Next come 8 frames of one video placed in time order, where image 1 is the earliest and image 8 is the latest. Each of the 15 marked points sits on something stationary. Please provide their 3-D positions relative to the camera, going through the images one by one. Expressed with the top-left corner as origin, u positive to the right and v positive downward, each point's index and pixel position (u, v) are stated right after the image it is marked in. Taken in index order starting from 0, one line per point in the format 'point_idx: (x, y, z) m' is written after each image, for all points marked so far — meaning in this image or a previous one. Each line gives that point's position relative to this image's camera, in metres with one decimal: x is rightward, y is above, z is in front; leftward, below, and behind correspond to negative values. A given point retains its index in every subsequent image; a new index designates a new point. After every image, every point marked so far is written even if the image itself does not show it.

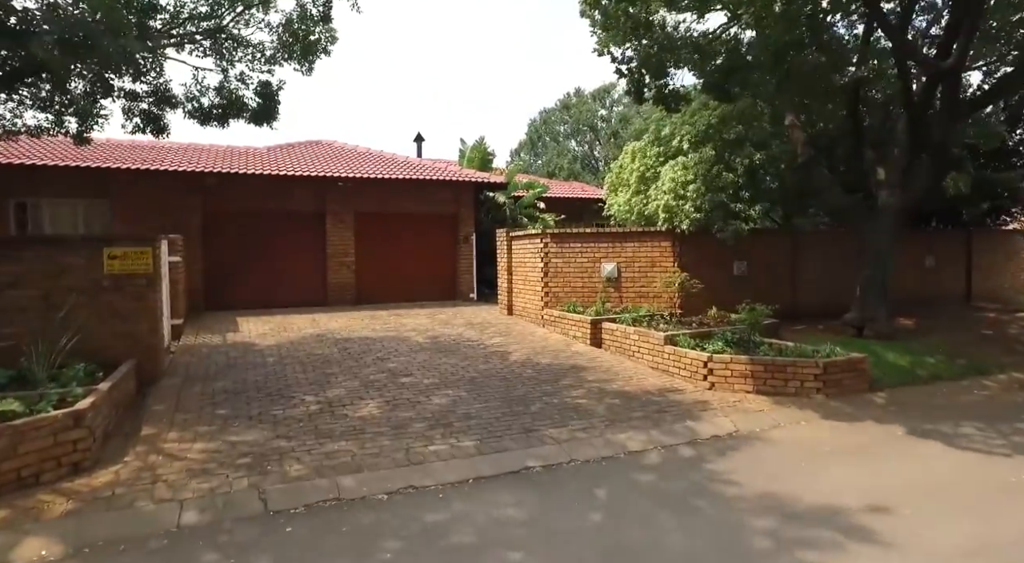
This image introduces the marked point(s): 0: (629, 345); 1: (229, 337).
0: (+1.8, -1.0, +9.7) m
1: (-4.6, -0.9, +10.3) m
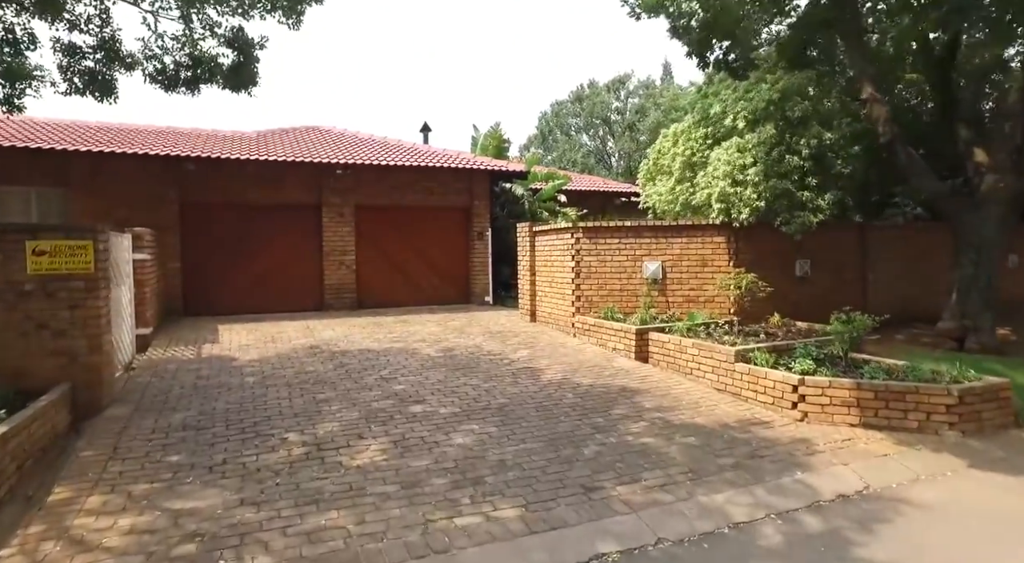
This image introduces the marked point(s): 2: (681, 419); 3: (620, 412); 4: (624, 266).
0: (+2.2, -1.0, +8.0) m
1: (-4.2, -0.9, +8.6) m
2: (+1.7, -1.3, +6.2) m
3: (+1.1, -1.3, +6.4) m
4: (+1.8, +0.2, +10.1) m
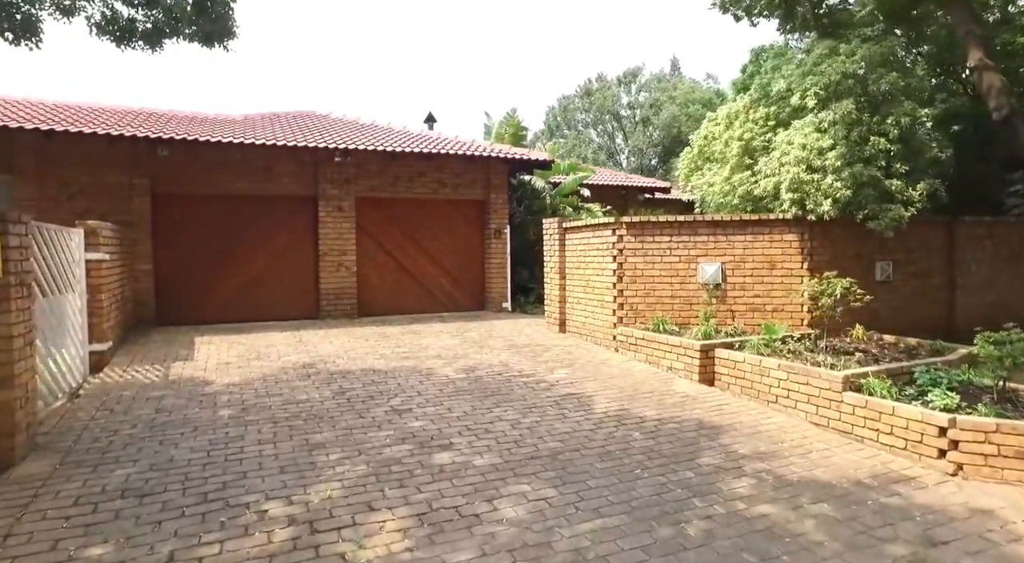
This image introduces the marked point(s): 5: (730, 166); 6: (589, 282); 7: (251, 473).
0: (+2.6, -1.1, +6.5) m
1: (-3.7, -1.0, +7.0) m
2: (+2.1, -1.4, +4.7) m
3: (+1.5, -1.4, +4.9) m
4: (+2.2, +0.2, +8.6) m
5: (+3.4, +1.8, +9.7) m
6: (+1.2, 0.0, +9.4) m
7: (-1.8, -1.3, +4.3) m
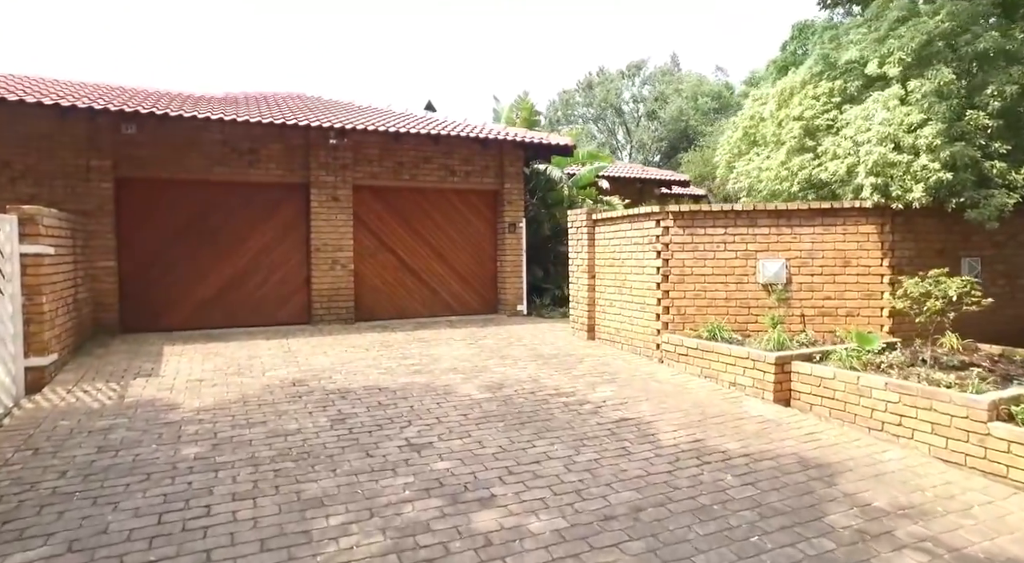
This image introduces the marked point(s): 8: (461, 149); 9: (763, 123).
0: (+2.9, -1.0, +5.2) m
1: (-3.4, -1.0, +5.7) m
2: (+2.5, -1.4, +3.4) m
3: (+1.9, -1.4, +3.6) m
4: (+2.5, +0.2, +7.4) m
5: (+3.7, +1.8, +8.4) m
6: (+1.5, 0.0, +8.1) m
7: (-1.4, -1.3, +3.0) m
8: (-0.8, +2.2, +10.5) m
9: (+3.6, +2.3, +9.2) m
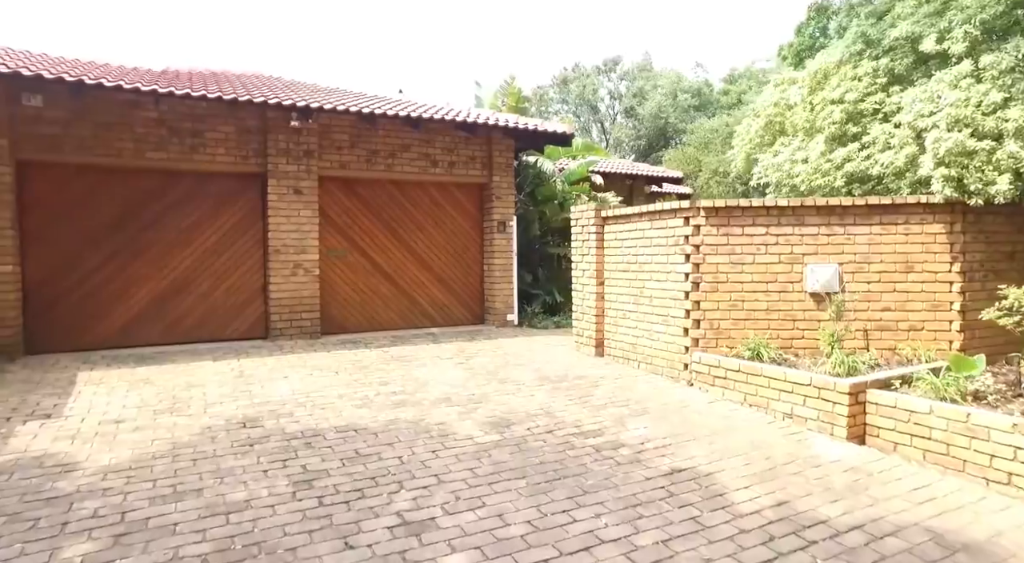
0: (+3.1, -1.1, +4.1) m
1: (-3.3, -1.0, +4.2) m
2: (+2.7, -1.4, +2.3) m
3: (+2.2, -1.4, +2.4) m
4: (+2.6, +0.1, +6.2) m
5: (+3.6, +1.7, +7.4) m
6: (+1.5, -0.1, +6.9) m
7: (-1.1, -1.4, +1.7) m
8: (-1.0, +2.1, +9.1) m
9: (+3.5, +2.2, +8.1) m
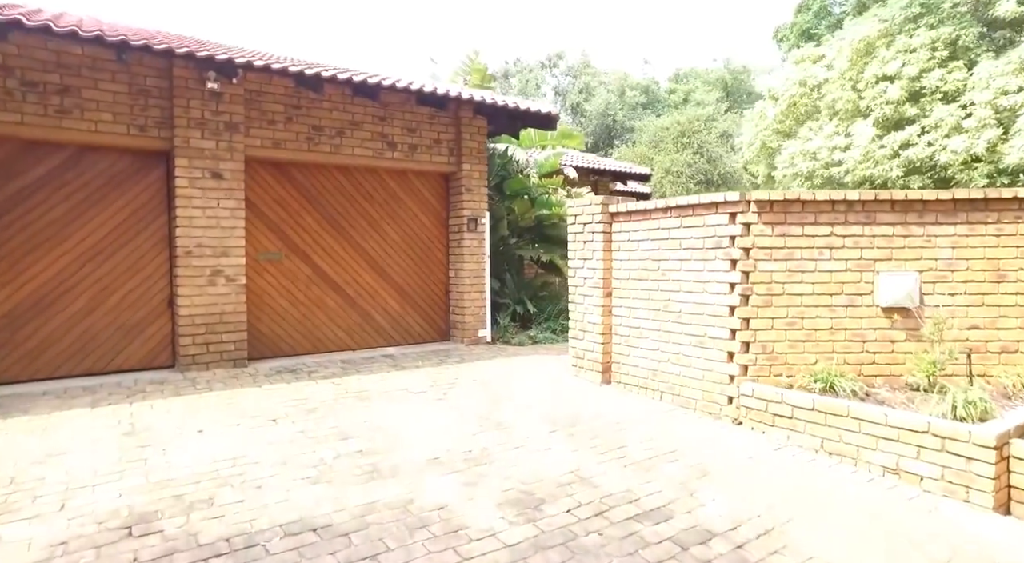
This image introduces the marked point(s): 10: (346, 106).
0: (+3.3, -1.2, +2.9) m
1: (-3.0, -1.1, +2.3) m
2: (+3.2, -1.5, +1.1) m
3: (+2.6, -1.5, +1.1) m
4: (+2.6, 0.0, +5.0) m
5: (+3.5, +1.6, +6.2) m
6: (+1.4, -0.2, +5.5) m
7: (-0.6, -1.5, 0.0) m
8: (-1.3, +2.0, +7.5) m
9: (+3.3, +2.1, +7.0) m
10: (-1.9, +2.0, +7.1) m
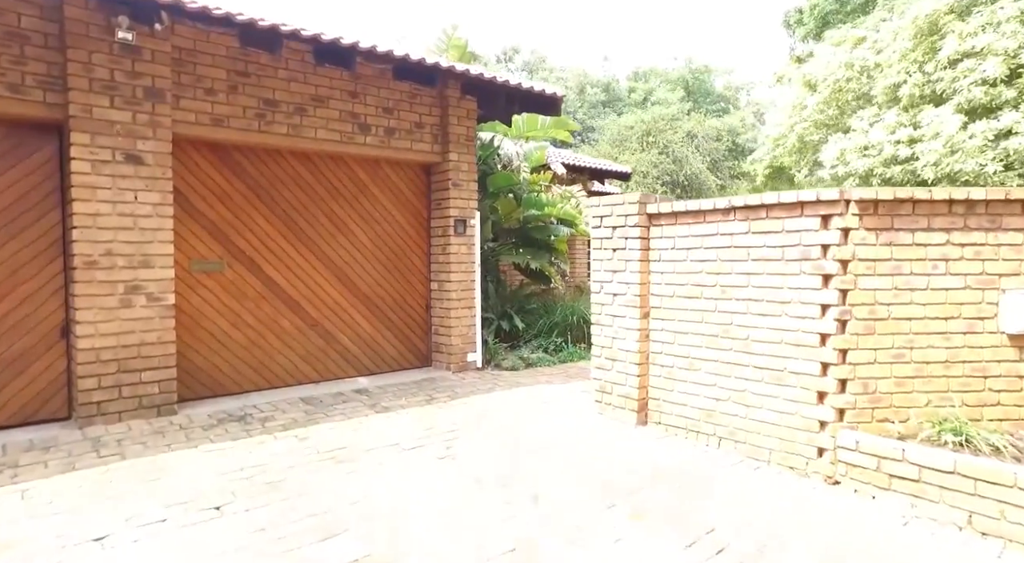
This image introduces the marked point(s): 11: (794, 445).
0: (+3.8, -1.3, +1.9) m
1: (-2.5, -1.3, +0.7) m
2: (+3.8, -1.6, +0.1) m
3: (+3.2, -1.6, +0.1) m
4: (+2.8, -0.1, +3.9) m
5: (+3.6, +1.4, +5.3) m
6: (+1.6, -0.3, +4.4) m
7: (+0.1, -1.6, -1.3) m
8: (-1.3, +1.8, +6.0) m
9: (+3.3, +2.0, +6.0) m
10: (-1.8, +1.8, +5.6) m
11: (+1.8, -1.1, +4.1) m
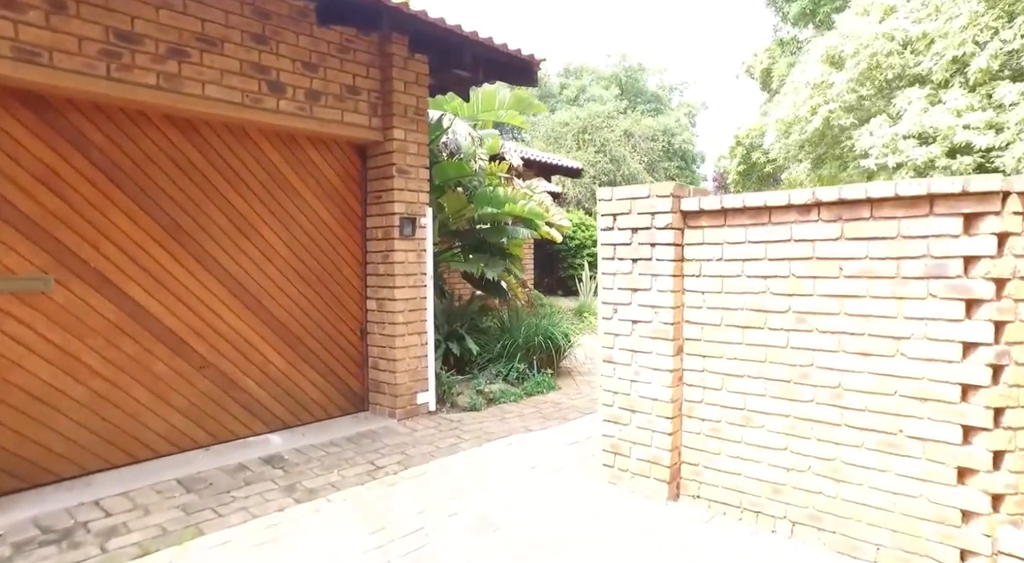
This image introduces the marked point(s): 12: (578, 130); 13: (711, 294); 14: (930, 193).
0: (+4.1, -1.4, +0.9) m
1: (-2.0, -1.4, -1.1) m
2: (+4.3, -1.8, -0.9) m
3: (+3.7, -1.7, -1.0) m
4: (+2.9, -0.2, +2.8) m
5: (+3.5, +1.3, +4.2) m
6: (+1.6, -0.4, +3.1) m
7: (+0.9, -1.7, -2.8) m
8: (-1.5, +1.7, +4.3) m
9: (+3.1, +1.9, +4.9) m
10: (-2.0, +1.7, +3.8) m
11: (+1.9, -1.2, +2.8) m
12: (+2.1, +4.7, +19.6) m
13: (+1.1, -0.1, +3.5) m
14: (+1.9, +0.4, +2.8) m
